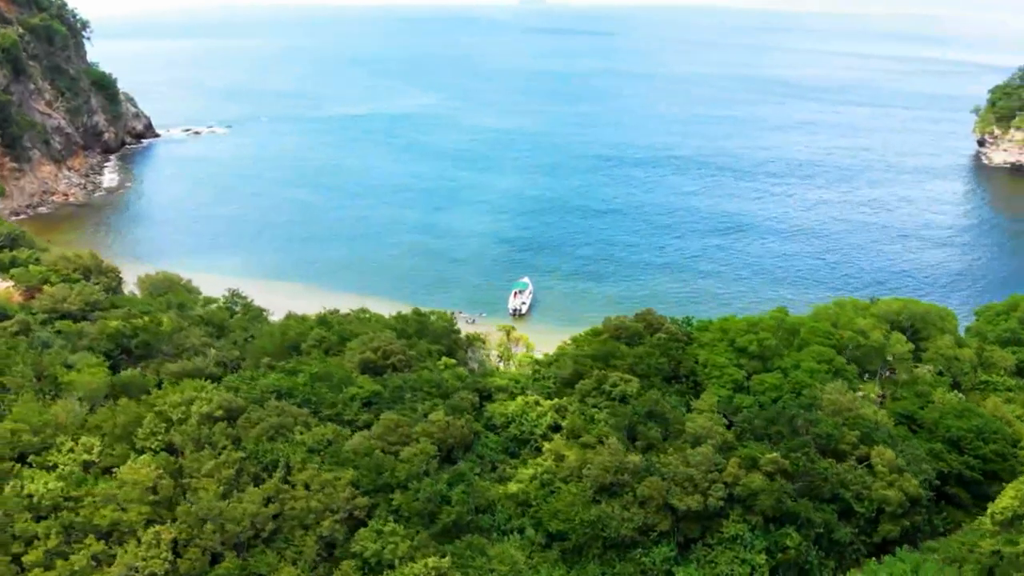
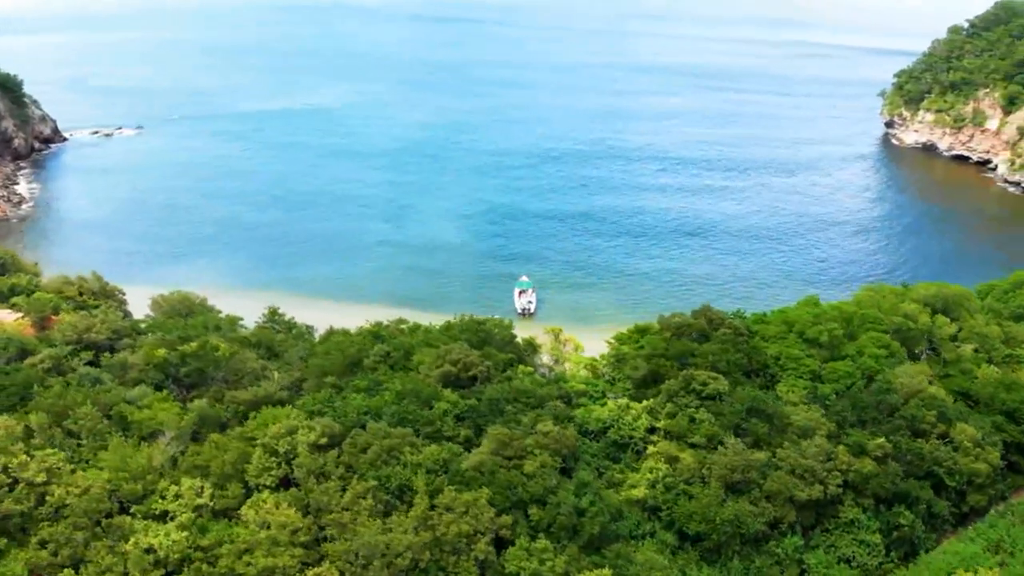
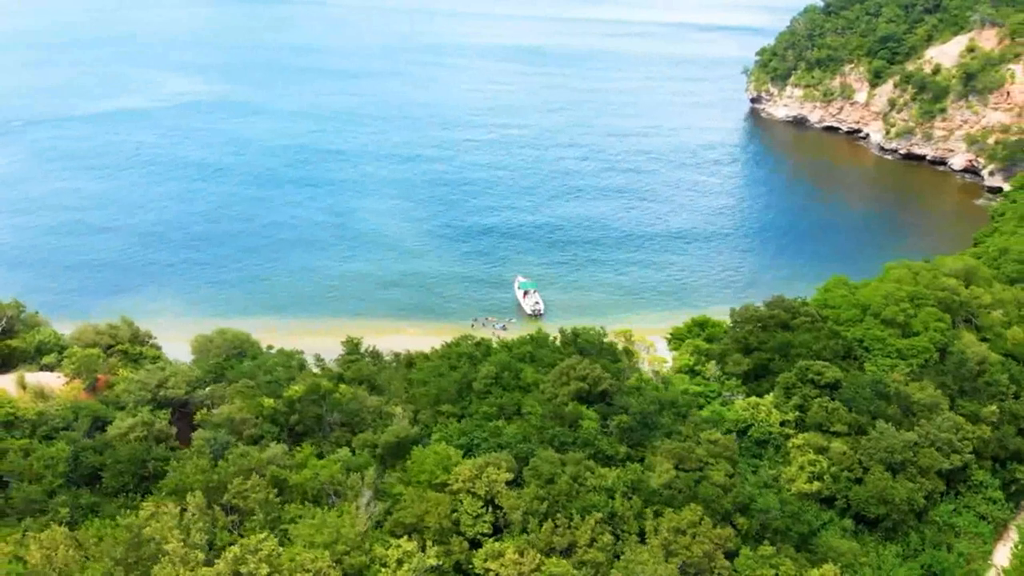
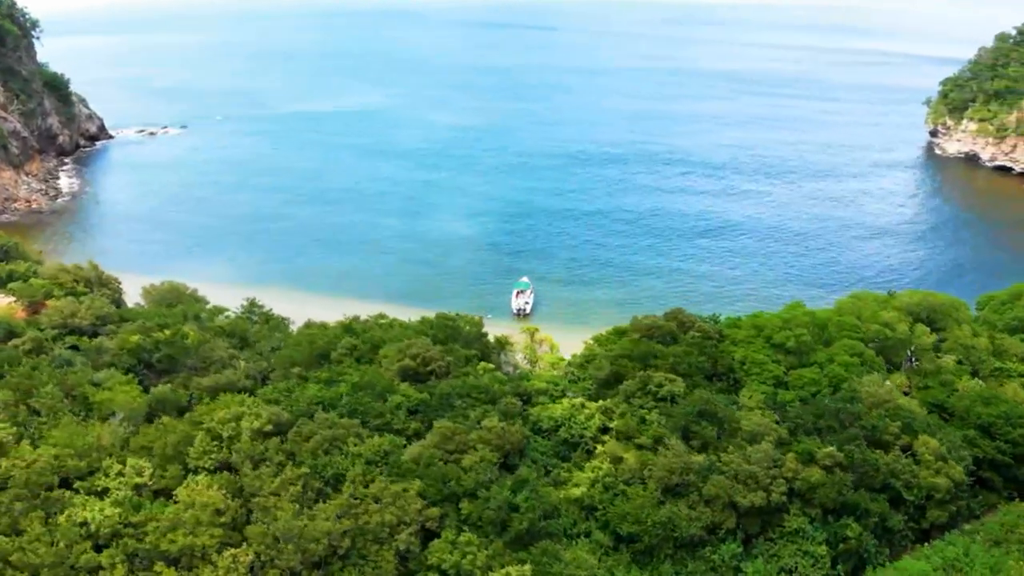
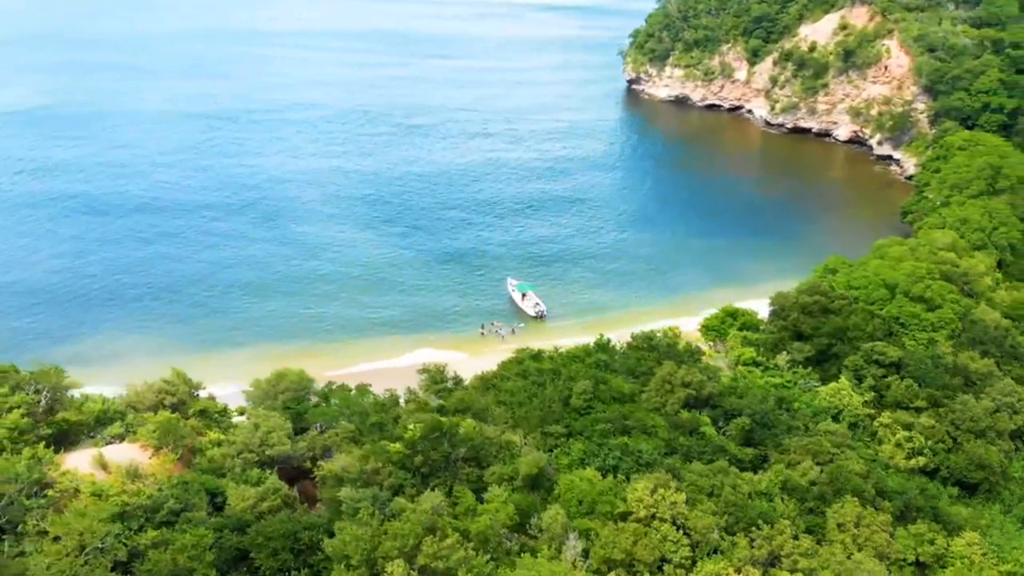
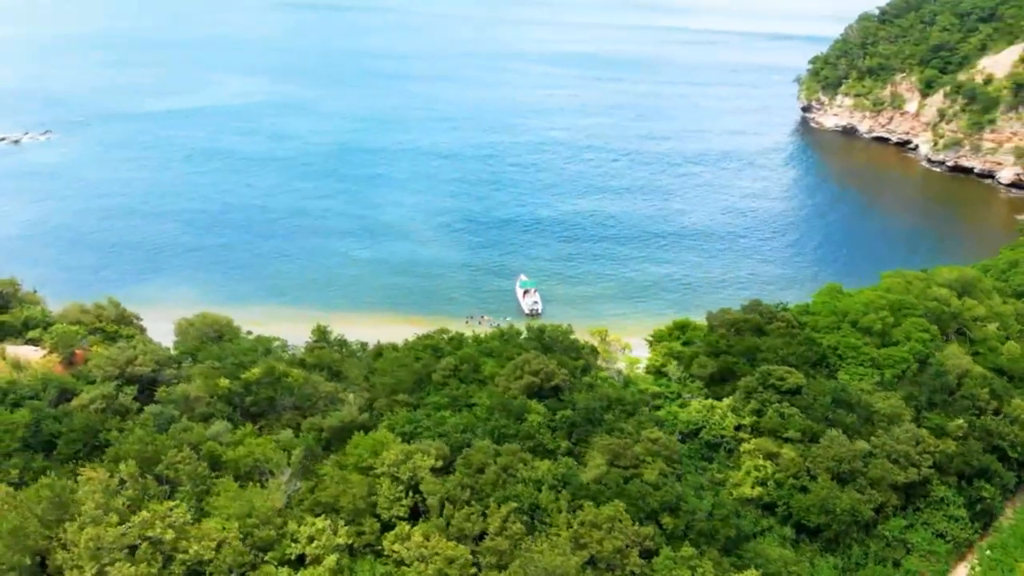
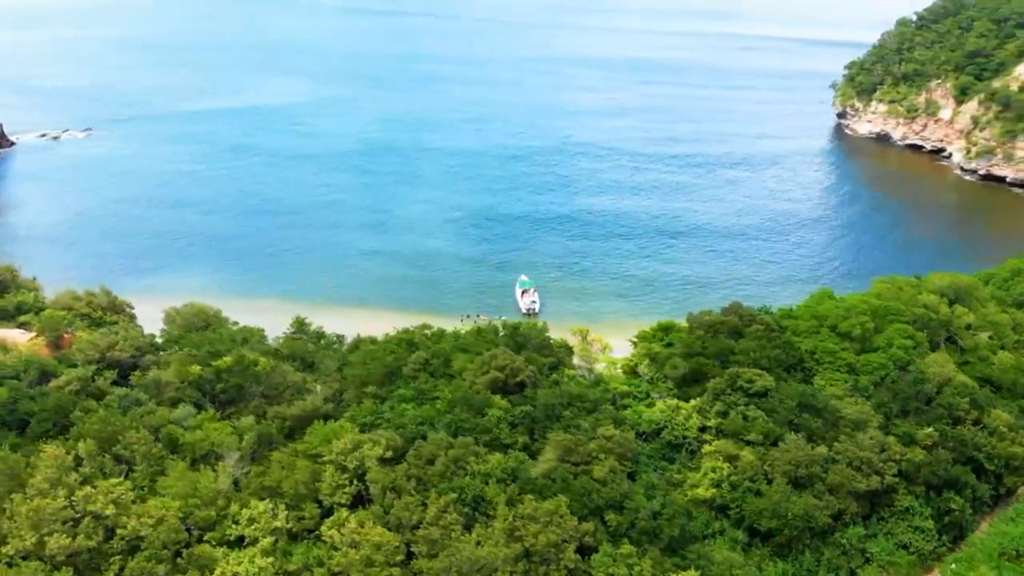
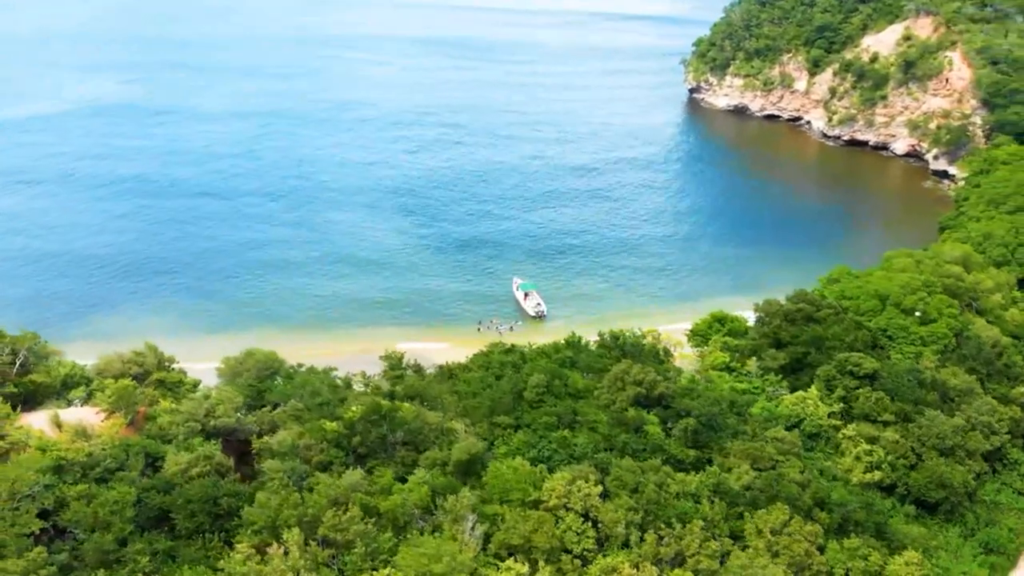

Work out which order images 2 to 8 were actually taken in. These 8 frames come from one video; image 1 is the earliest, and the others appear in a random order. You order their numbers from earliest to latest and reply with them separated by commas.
4, 2, 7, 6, 3, 8, 5
